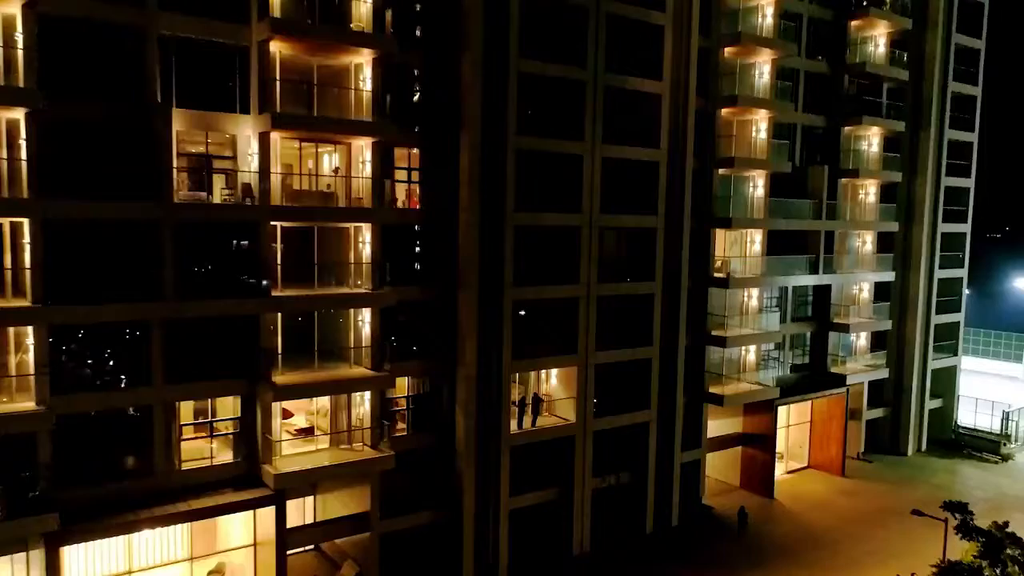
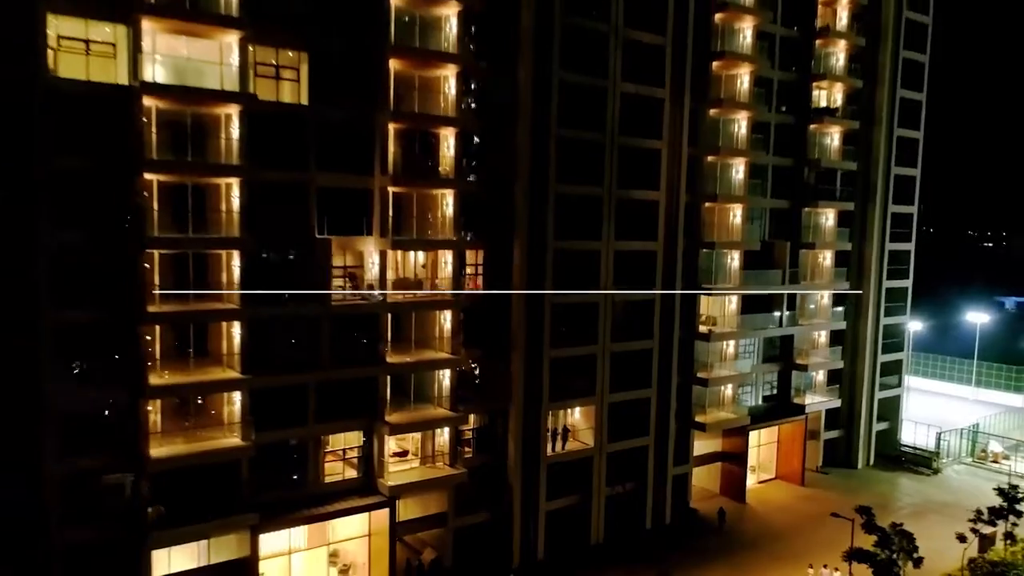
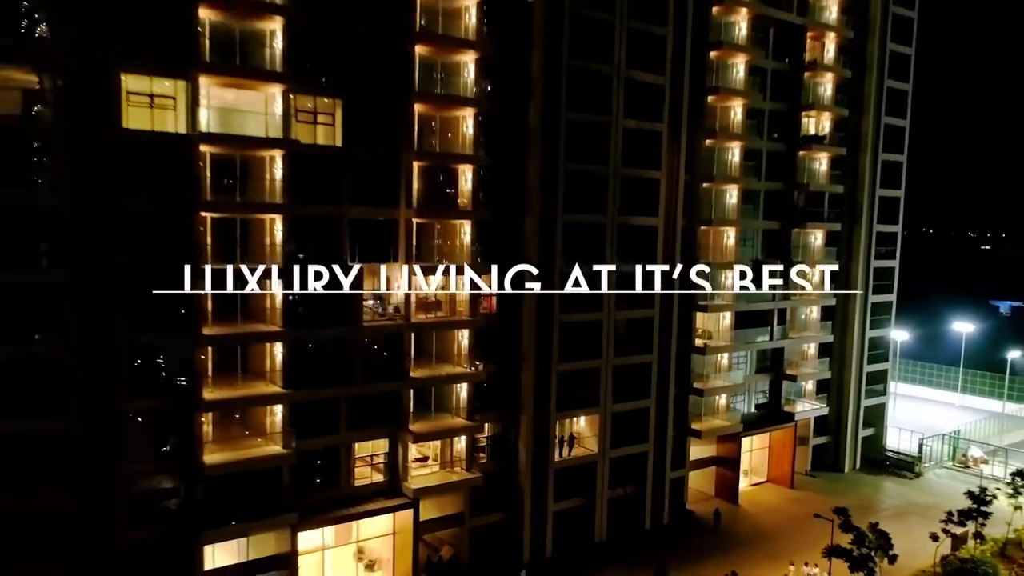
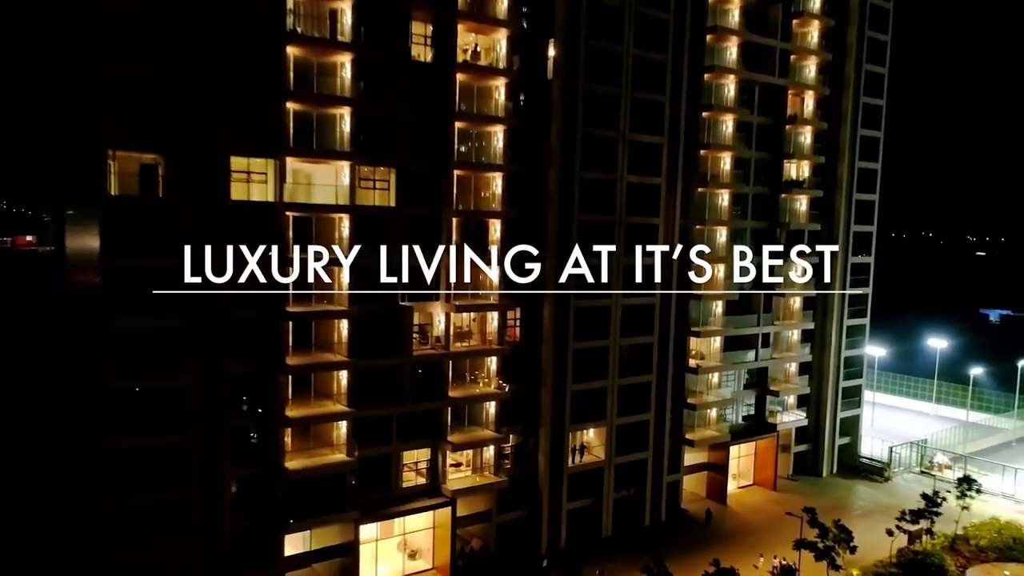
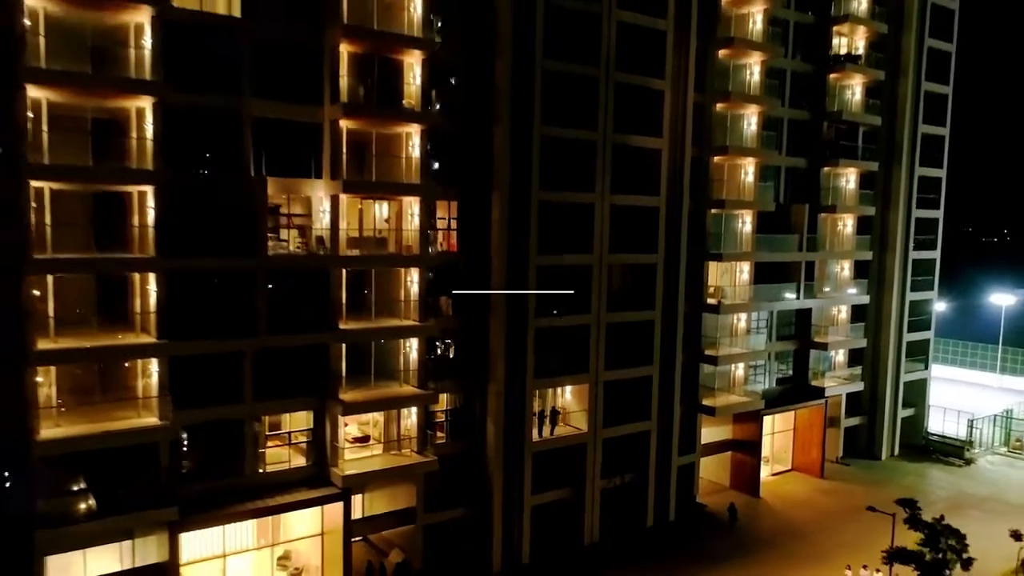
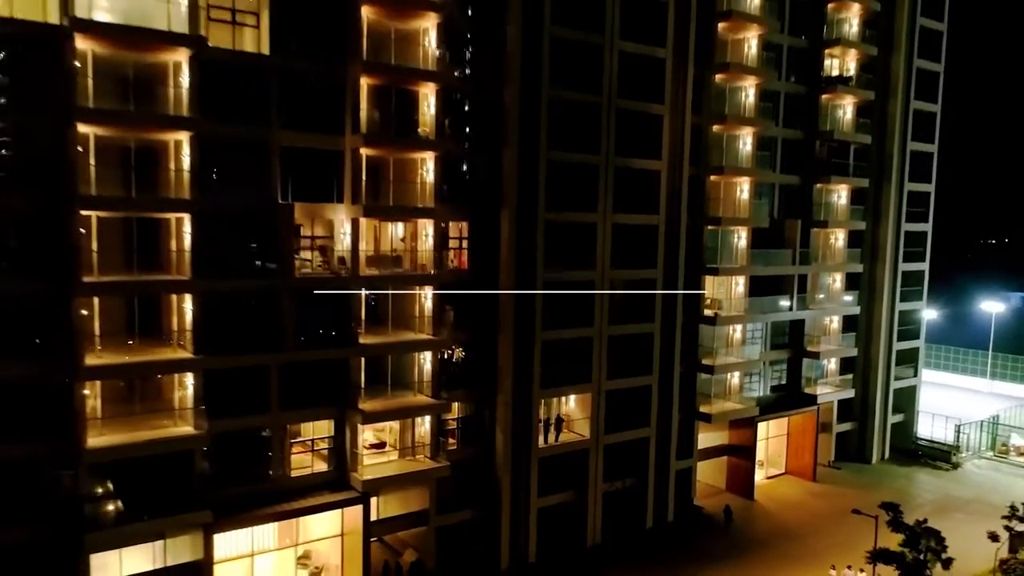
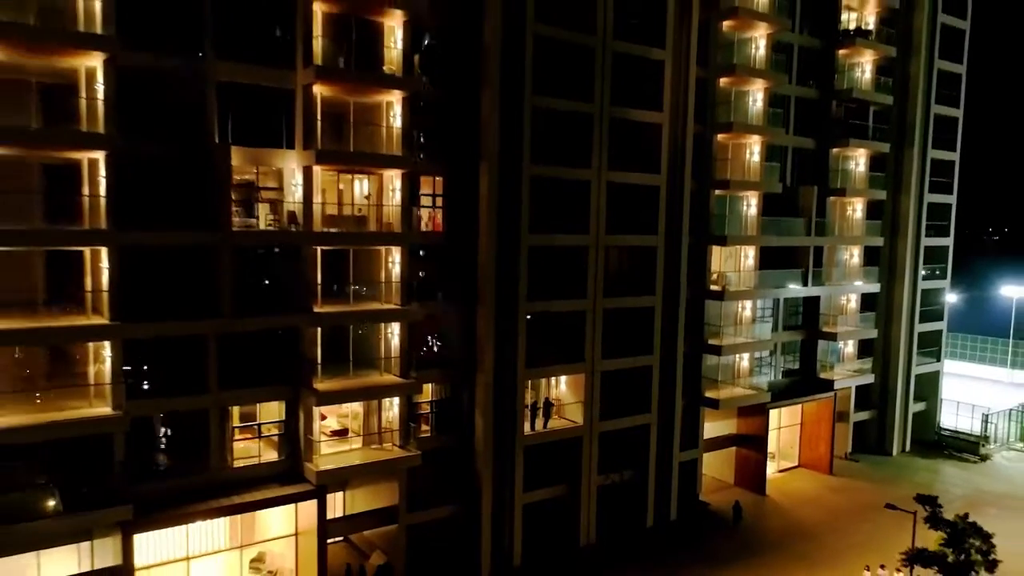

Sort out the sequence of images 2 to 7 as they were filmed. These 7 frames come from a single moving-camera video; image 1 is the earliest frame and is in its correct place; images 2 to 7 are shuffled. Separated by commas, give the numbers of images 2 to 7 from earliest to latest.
7, 5, 6, 2, 3, 4
